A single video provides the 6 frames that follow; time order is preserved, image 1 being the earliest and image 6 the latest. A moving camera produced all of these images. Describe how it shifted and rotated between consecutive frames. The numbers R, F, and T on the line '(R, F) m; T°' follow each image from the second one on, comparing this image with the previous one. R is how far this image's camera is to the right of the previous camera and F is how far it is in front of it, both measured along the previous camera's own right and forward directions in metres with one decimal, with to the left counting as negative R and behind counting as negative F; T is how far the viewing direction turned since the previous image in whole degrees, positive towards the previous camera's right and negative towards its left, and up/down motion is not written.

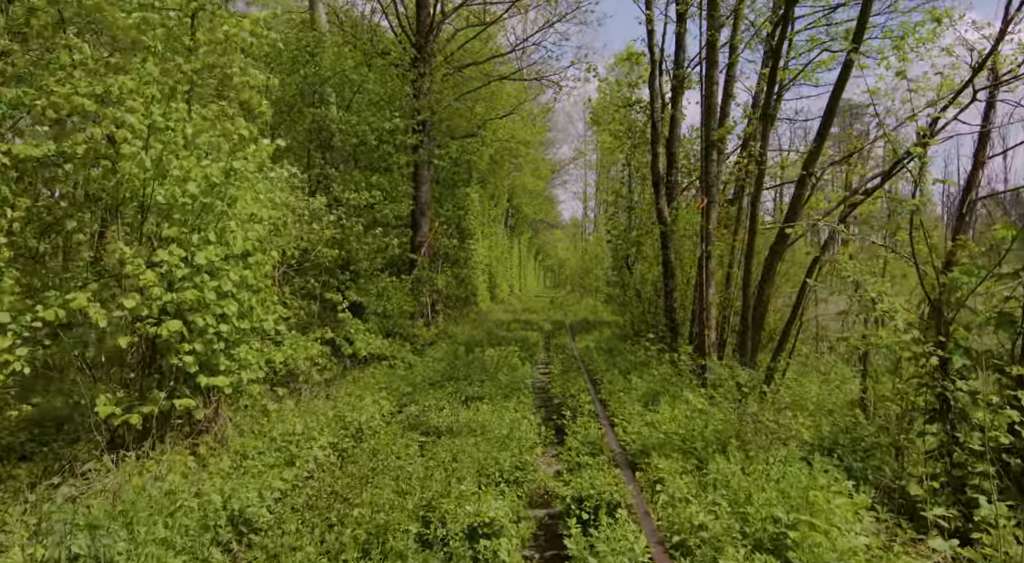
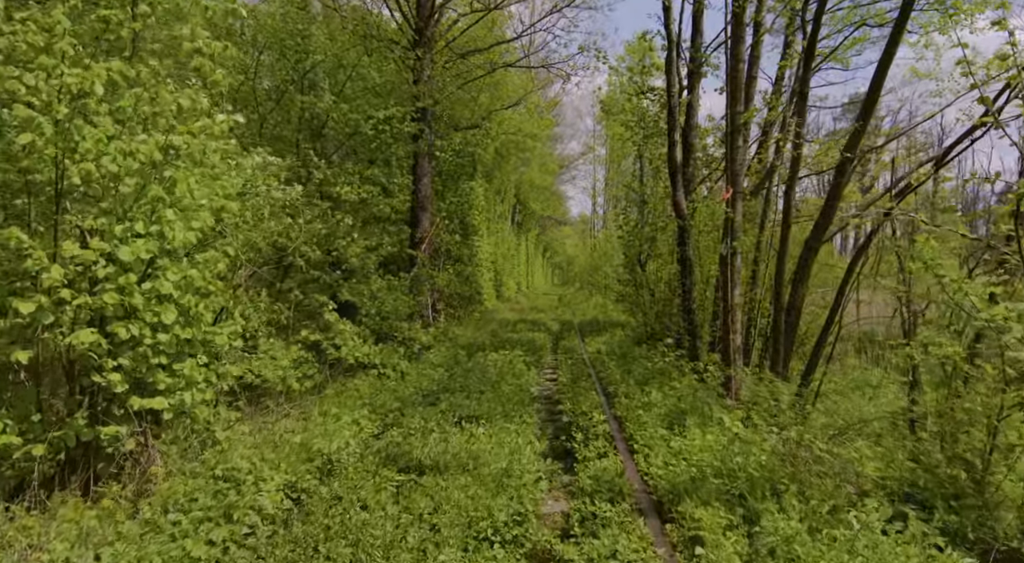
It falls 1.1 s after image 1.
(+0.1, +1.1) m; -1°
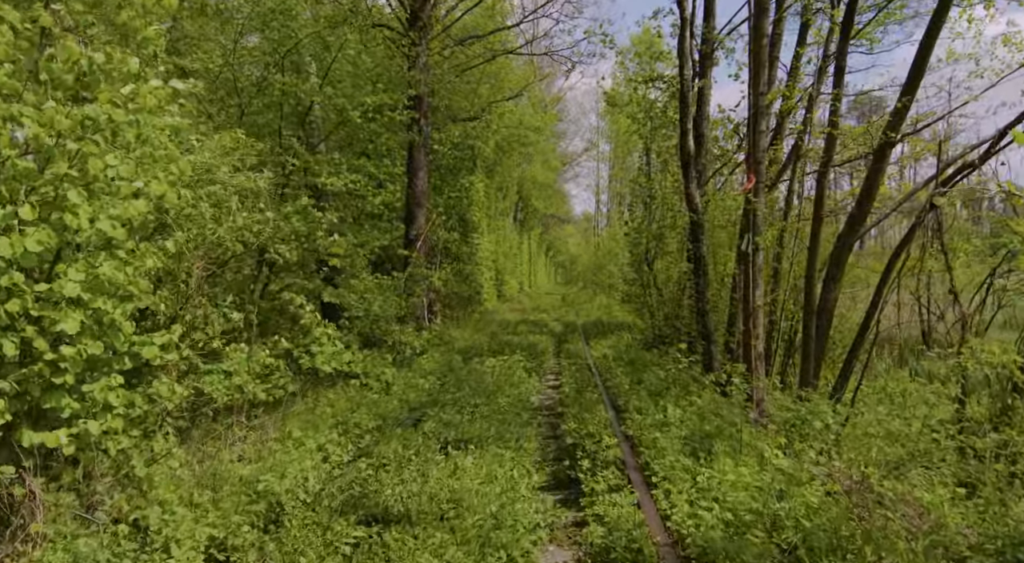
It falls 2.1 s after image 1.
(+0.1, +1.0) m; 0°
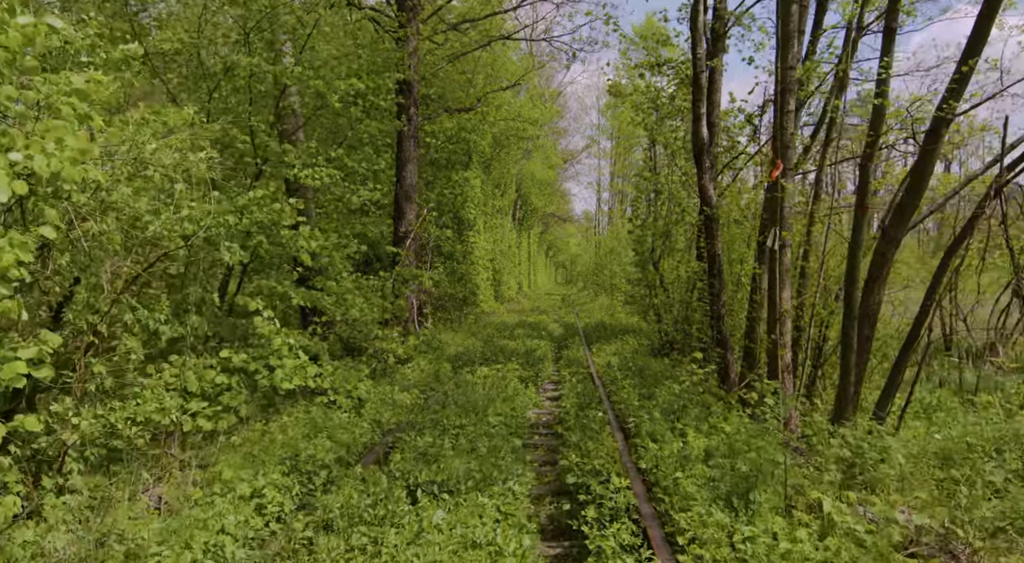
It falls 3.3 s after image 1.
(+0.1, +1.2) m; 0°
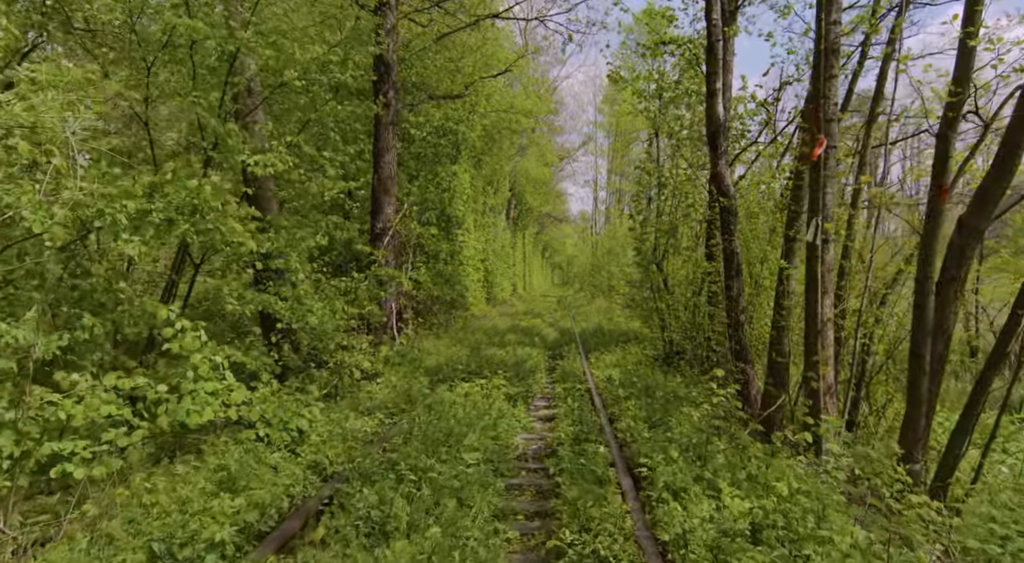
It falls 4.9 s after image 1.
(+0.2, +1.6) m; 0°
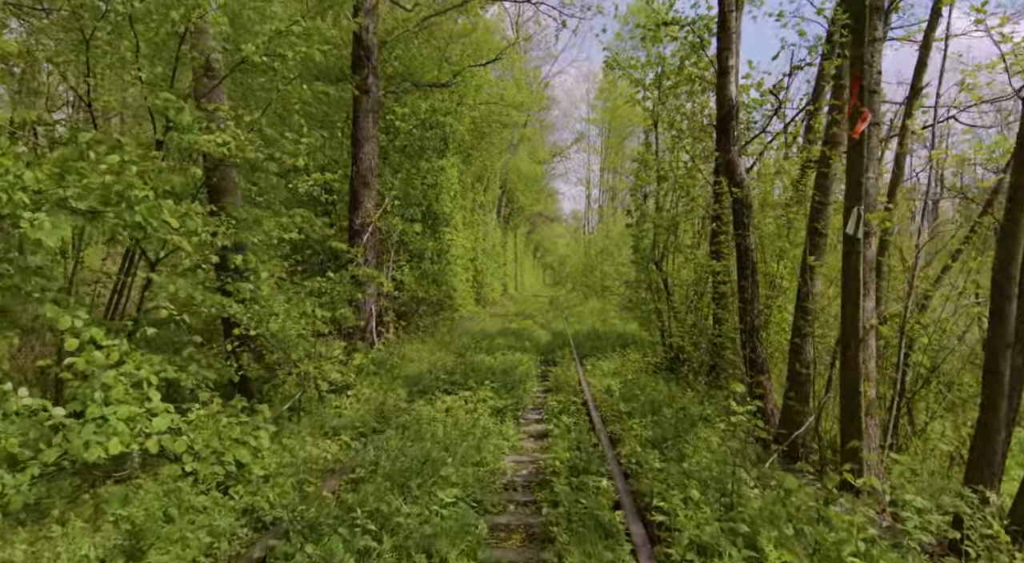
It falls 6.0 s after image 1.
(+0.1, +1.1) m; +1°
